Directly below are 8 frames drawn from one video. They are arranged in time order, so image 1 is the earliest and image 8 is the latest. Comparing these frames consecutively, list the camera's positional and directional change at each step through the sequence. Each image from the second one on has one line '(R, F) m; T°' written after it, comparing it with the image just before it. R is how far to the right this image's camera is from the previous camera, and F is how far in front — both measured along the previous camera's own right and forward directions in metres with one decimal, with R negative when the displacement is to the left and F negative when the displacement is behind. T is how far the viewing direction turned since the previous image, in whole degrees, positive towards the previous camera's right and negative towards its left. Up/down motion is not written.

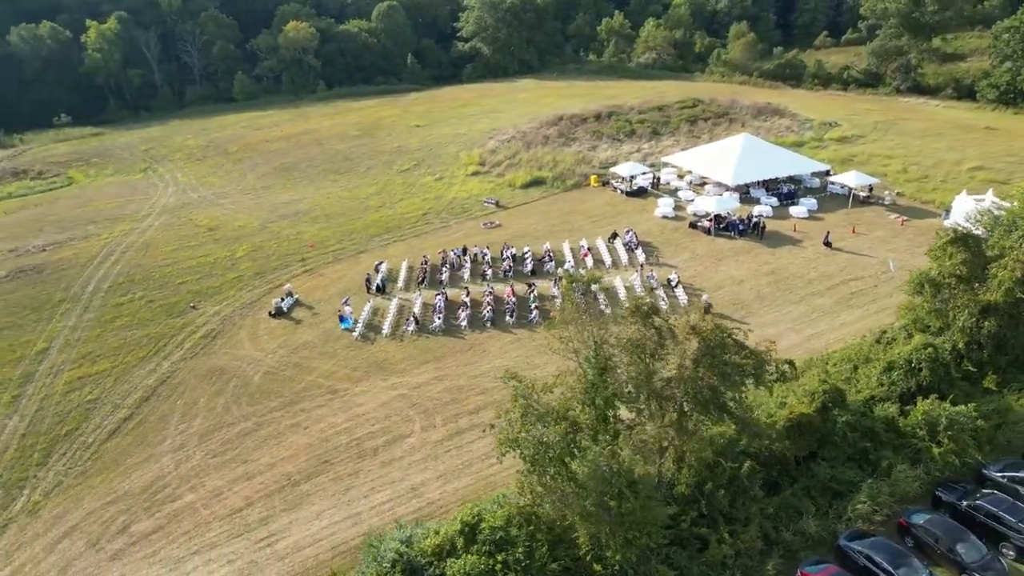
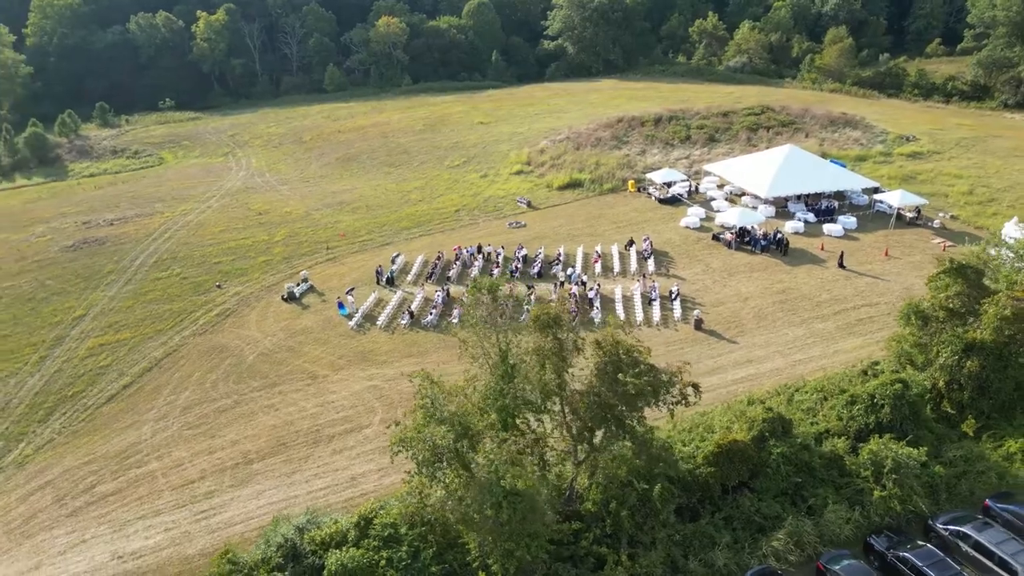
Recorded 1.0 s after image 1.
(+4.7, +0.3) m; -7°
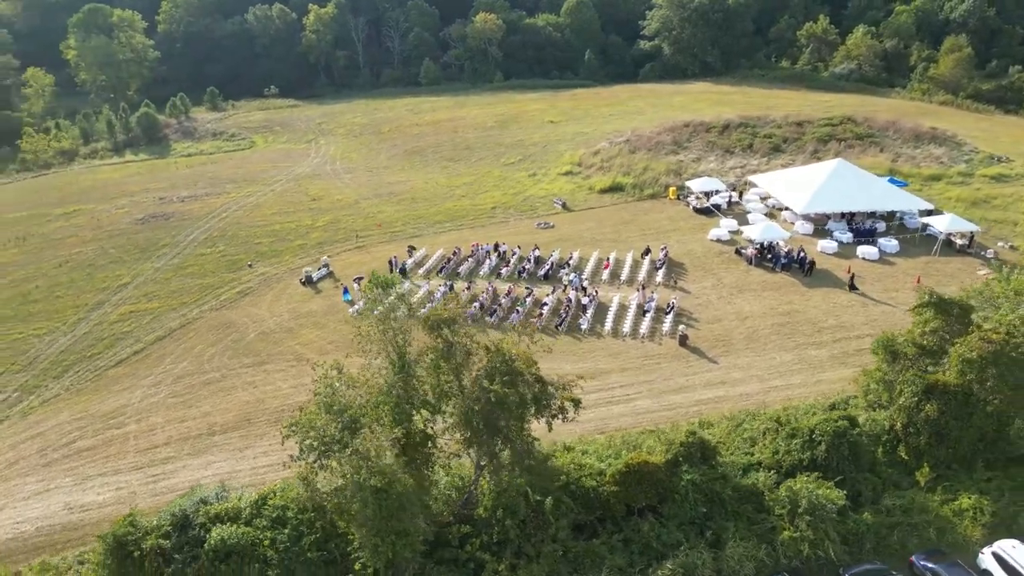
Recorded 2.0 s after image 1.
(+5.1, +0.4) m; -8°
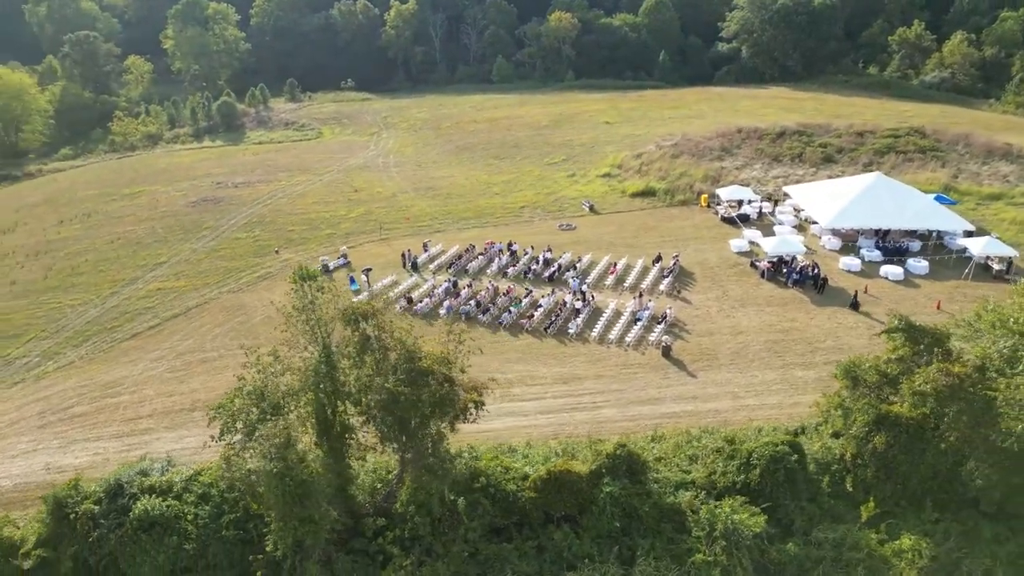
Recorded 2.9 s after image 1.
(+4.0, +0.2) m; -6°
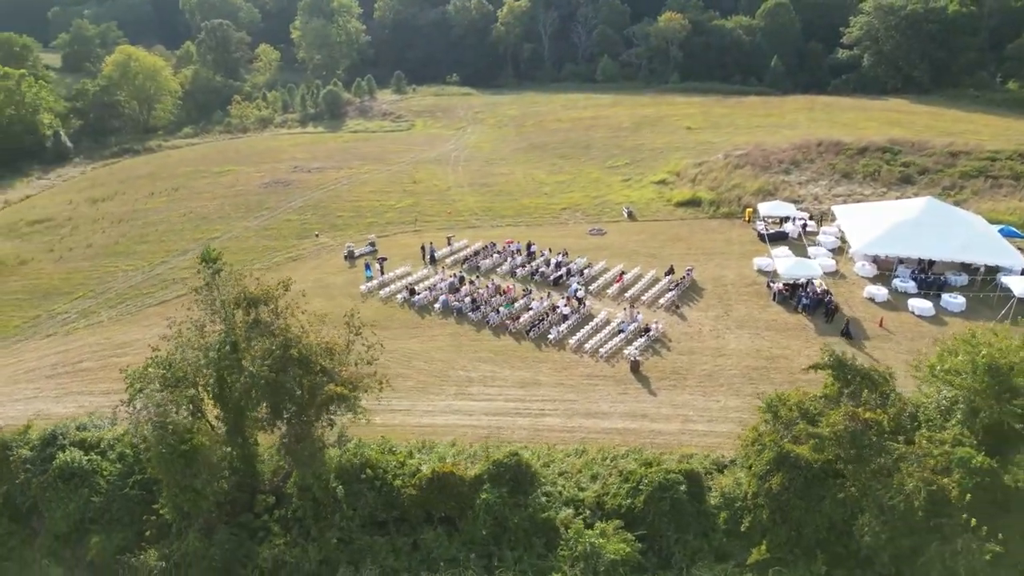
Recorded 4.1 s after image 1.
(+5.8, +0.5) m; -9°
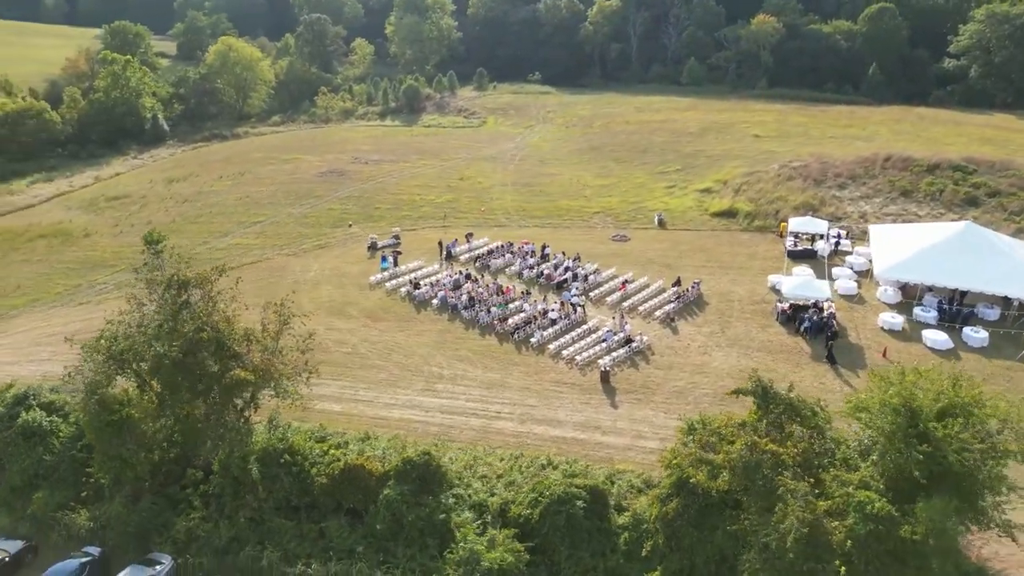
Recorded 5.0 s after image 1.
(+4.6, +0.3) m; -7°
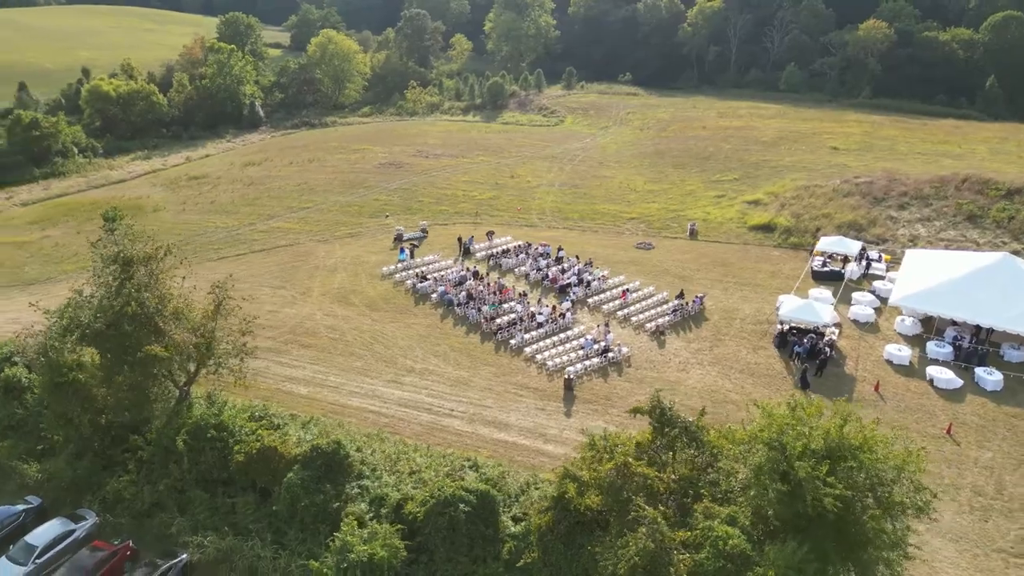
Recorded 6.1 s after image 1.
(+5.0, +0.4) m; -8°
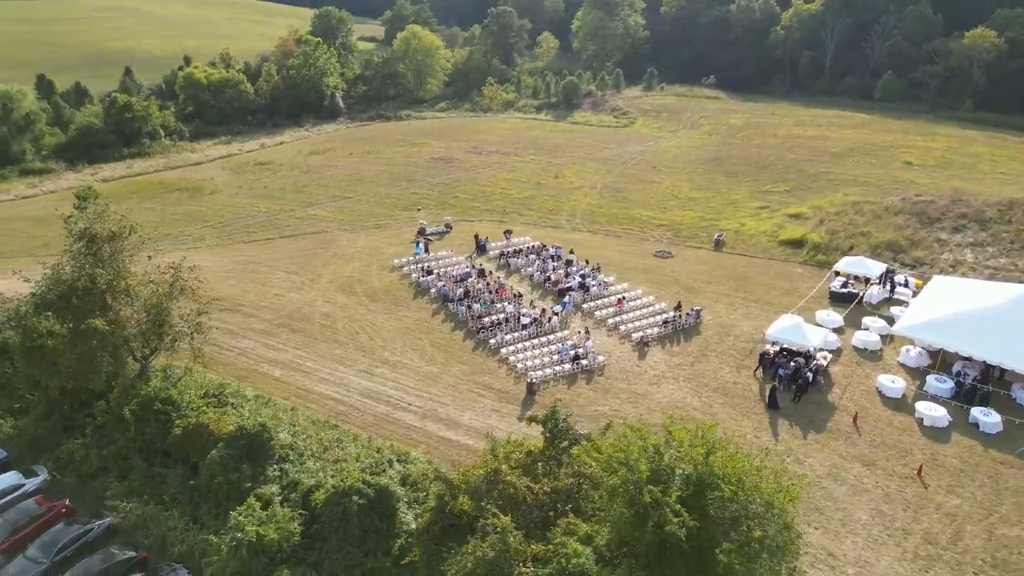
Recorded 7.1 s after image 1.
(+4.6, +0.3) m; -7°
